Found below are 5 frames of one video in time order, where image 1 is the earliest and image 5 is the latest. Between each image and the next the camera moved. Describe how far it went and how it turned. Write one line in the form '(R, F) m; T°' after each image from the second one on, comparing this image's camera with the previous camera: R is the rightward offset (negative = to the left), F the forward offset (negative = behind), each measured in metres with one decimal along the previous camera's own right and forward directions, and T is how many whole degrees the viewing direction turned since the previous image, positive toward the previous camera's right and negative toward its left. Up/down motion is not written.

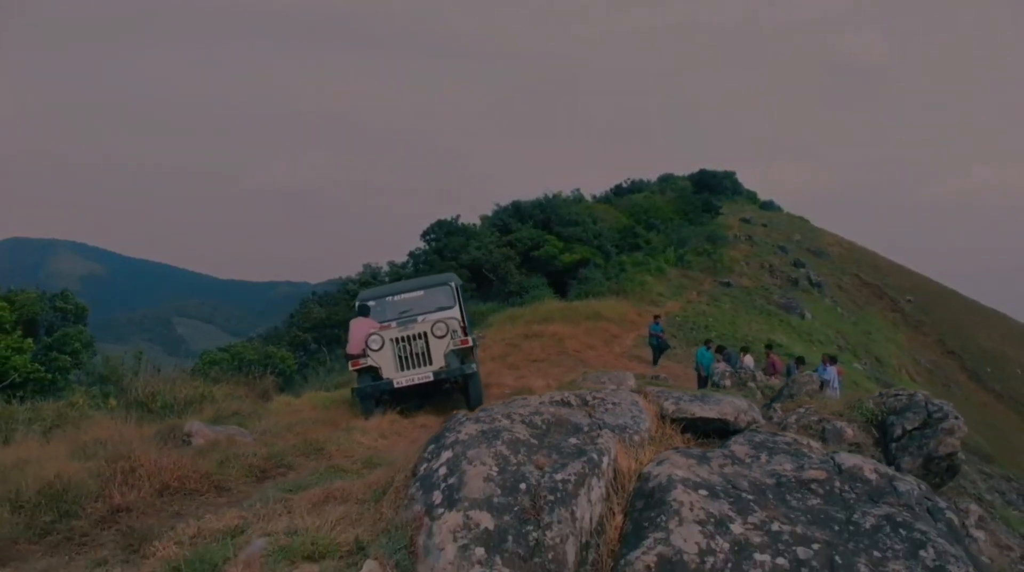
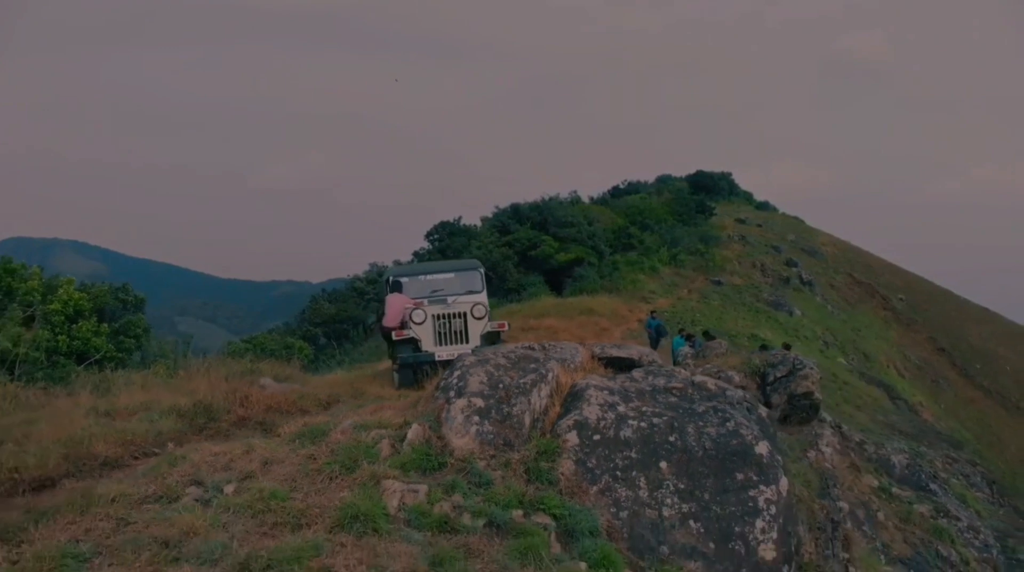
(+0.1, -2.4) m; 0°
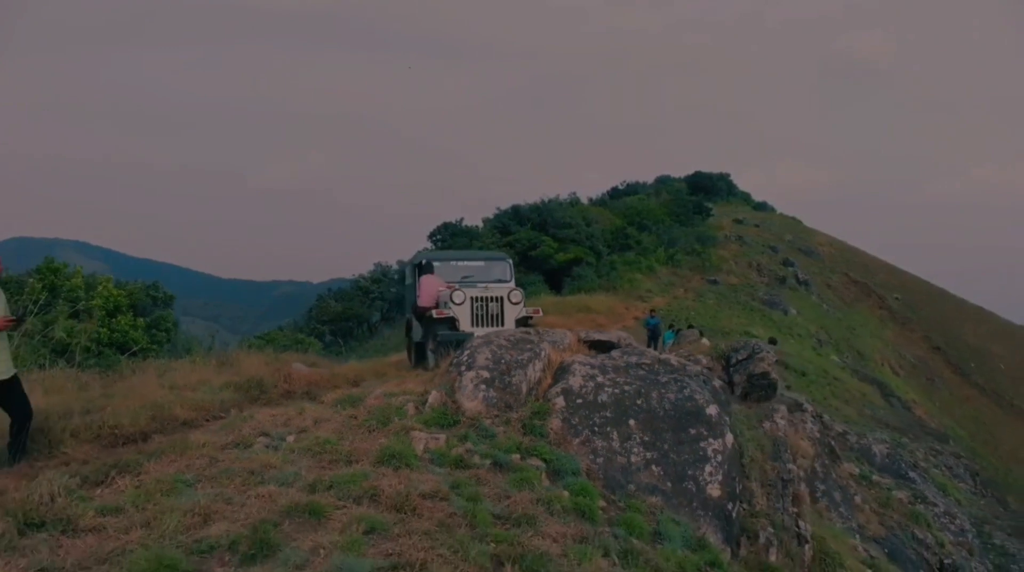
(0.0, -1.4) m; 0°
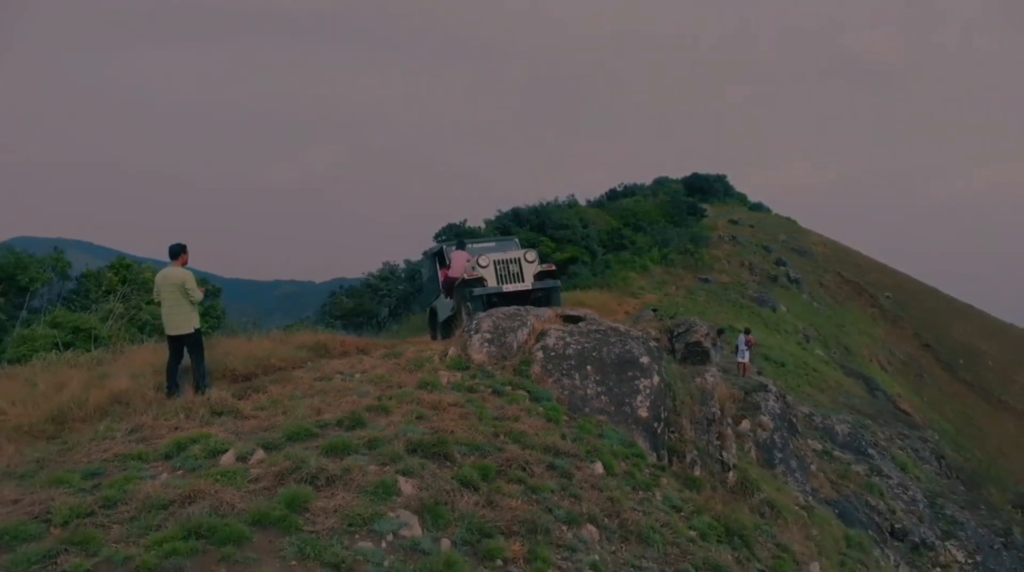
(+0.1, -3.1) m; 0°
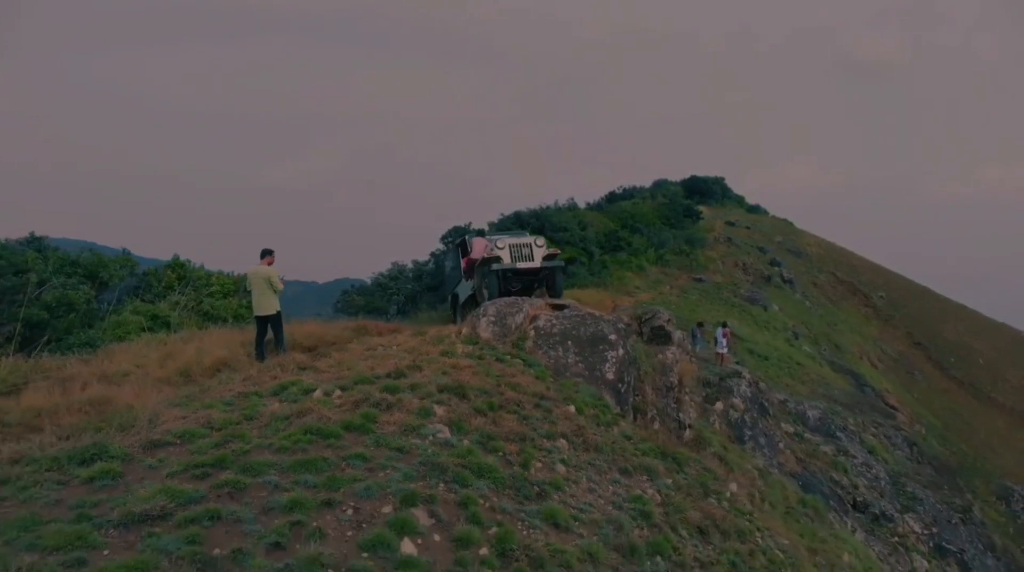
(+0.1, -3.1) m; 0°
